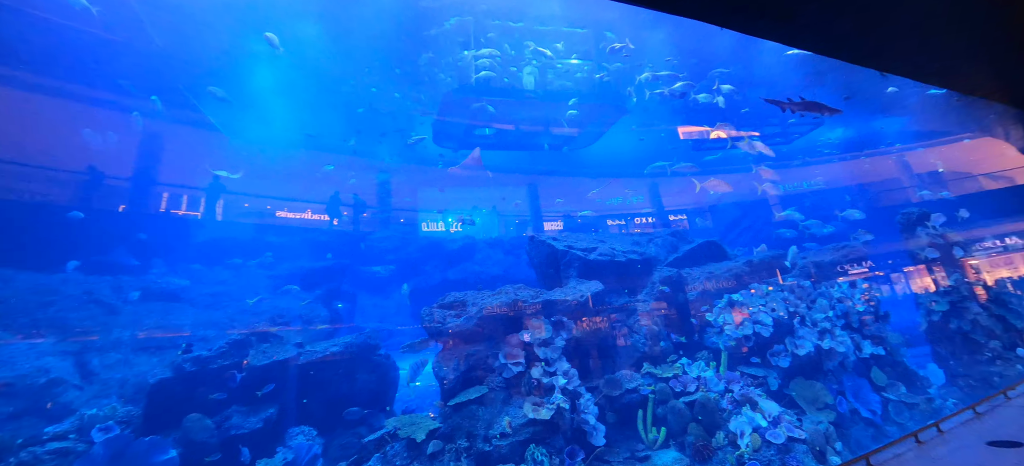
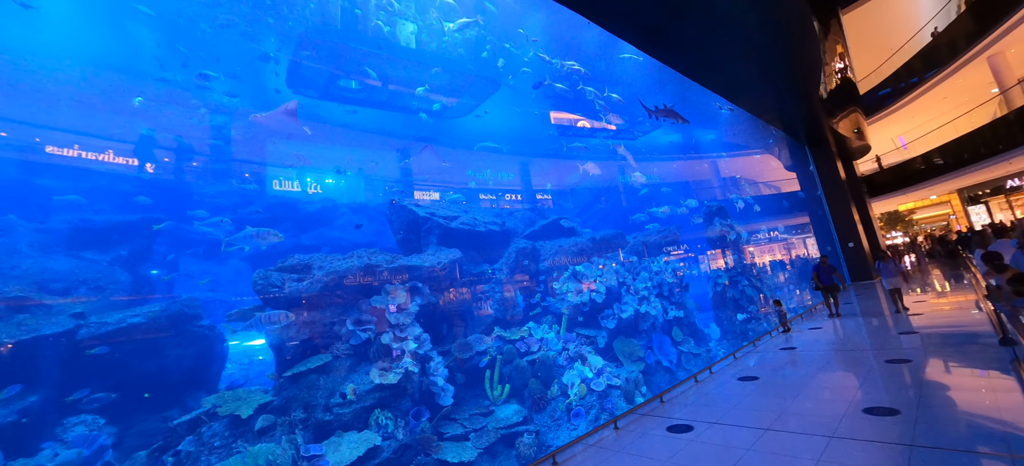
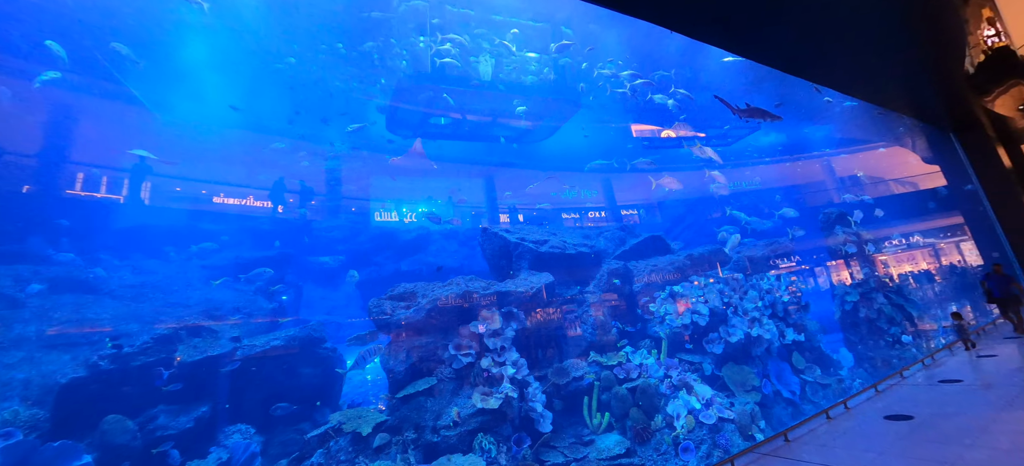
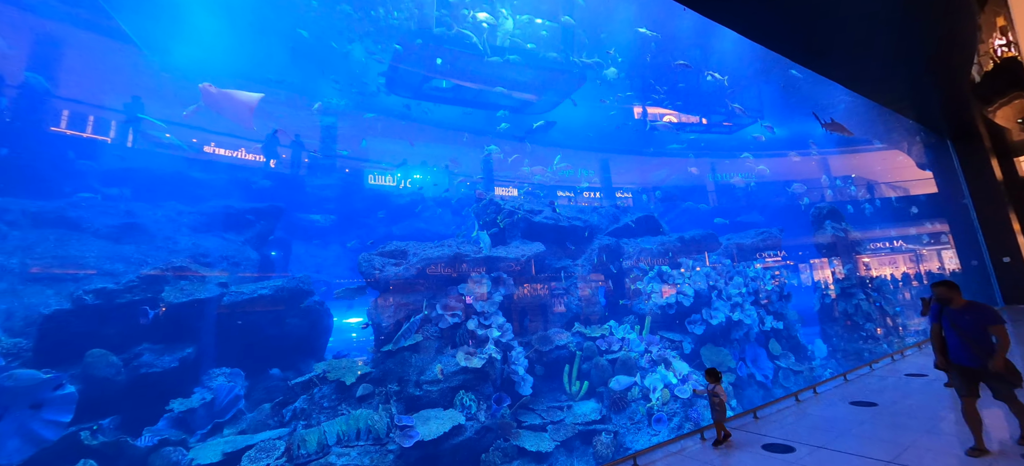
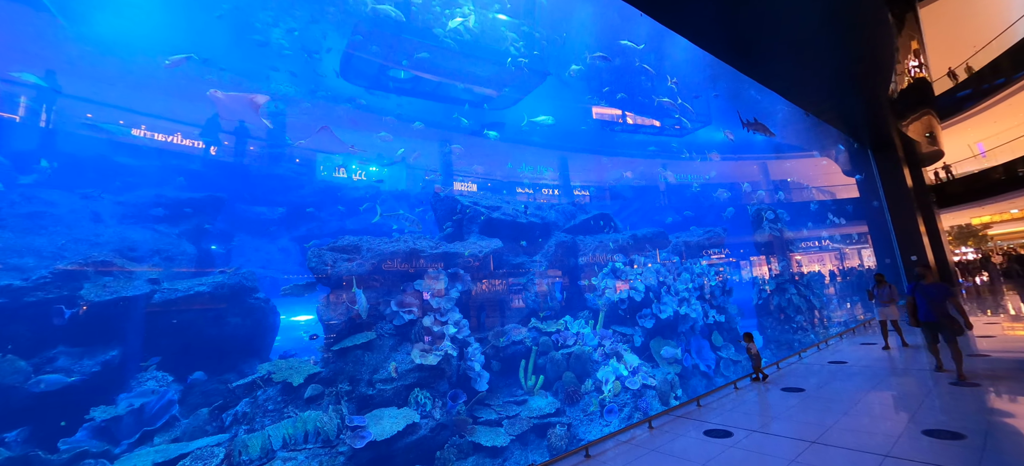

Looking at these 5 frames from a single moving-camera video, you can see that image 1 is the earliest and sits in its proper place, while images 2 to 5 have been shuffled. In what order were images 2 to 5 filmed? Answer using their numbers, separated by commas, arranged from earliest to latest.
3, 2, 5, 4
